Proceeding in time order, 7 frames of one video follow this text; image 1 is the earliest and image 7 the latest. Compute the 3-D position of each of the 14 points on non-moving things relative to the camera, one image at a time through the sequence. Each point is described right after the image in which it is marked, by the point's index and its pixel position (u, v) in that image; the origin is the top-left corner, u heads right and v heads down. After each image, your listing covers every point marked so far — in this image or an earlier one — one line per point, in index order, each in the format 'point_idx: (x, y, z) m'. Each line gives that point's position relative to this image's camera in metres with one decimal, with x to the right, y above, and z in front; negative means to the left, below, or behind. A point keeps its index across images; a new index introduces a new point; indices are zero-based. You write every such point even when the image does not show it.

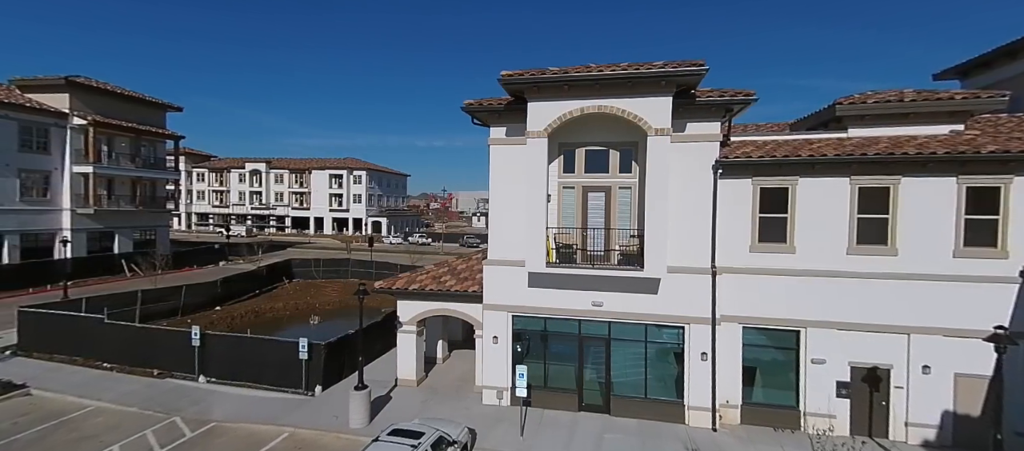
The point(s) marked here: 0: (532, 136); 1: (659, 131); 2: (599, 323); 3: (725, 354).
0: (+0.4, +2.1, +10.7) m
1: (+3.3, +2.1, +10.1) m
2: (+2.2, -2.5, +11.7) m
3: (+5.3, -3.2, +11.1) m
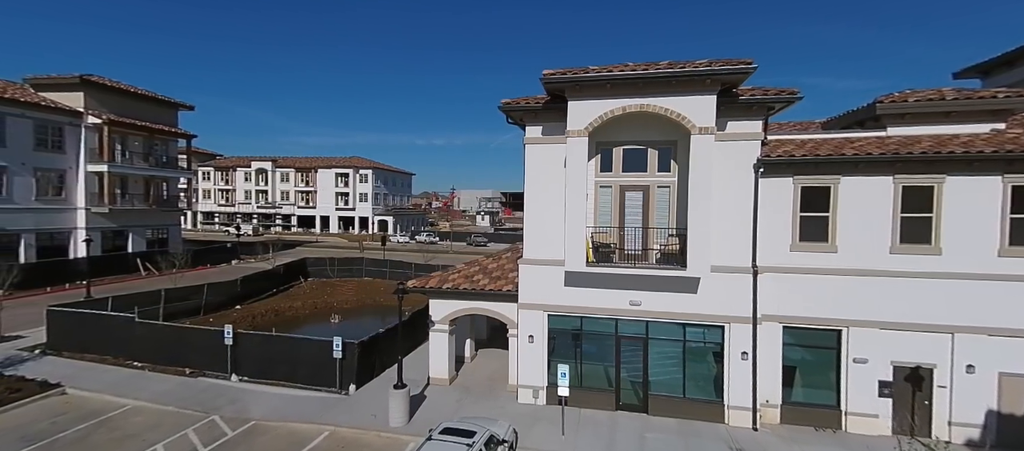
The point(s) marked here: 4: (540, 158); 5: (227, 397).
0: (+1.4, +2.2, +10.7) m
1: (+4.2, +2.1, +10.0) m
2: (+3.2, -2.5, +11.7) m
3: (+6.3, -3.1, +11.1) m
4: (+0.7, +1.8, +12.1) m
5: (-8.0, -4.8, +12.7) m
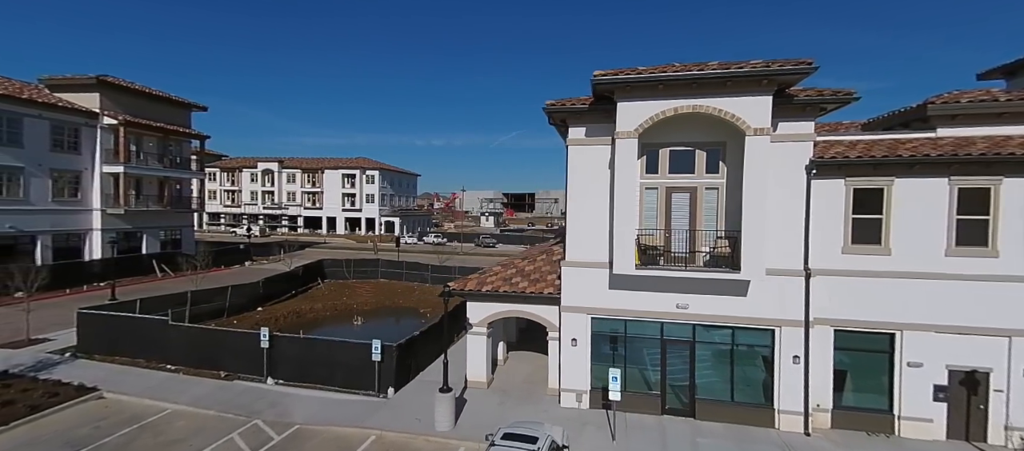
0: (+2.6, +2.1, +10.6) m
1: (+5.4, +2.1, +9.9) m
2: (+4.3, -2.6, +11.5) m
3: (+7.4, -3.2, +10.9) m
4: (+1.9, +1.8, +12.0) m
5: (-6.8, -4.8, +12.6) m
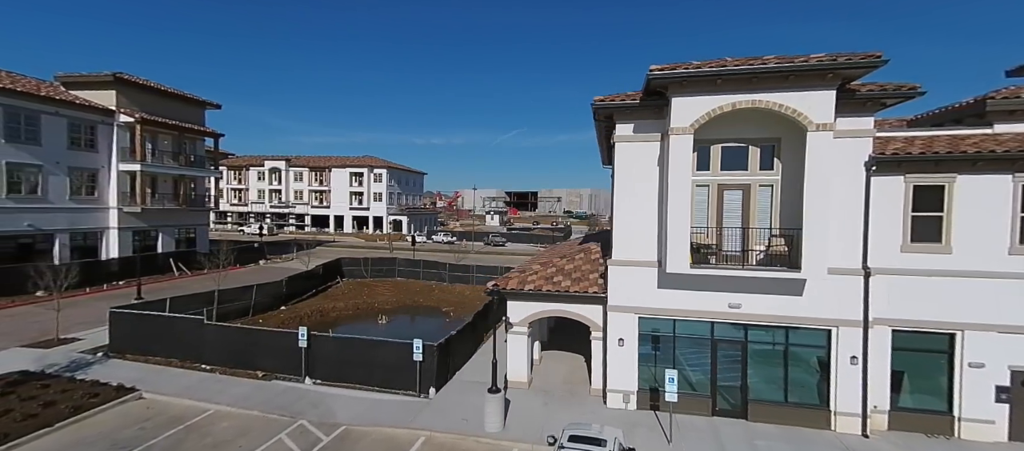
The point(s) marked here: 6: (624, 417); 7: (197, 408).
0: (+3.8, +2.2, +10.4) m
1: (+6.6, +2.1, +9.7) m
2: (+5.6, -2.5, +11.3) m
3: (+8.6, -3.1, +10.7) m
4: (+3.1, +1.8, +11.8) m
5: (-5.6, -4.8, +12.4) m
6: (+2.9, -4.9, +11.5) m
7: (-8.2, -4.7, +11.8) m
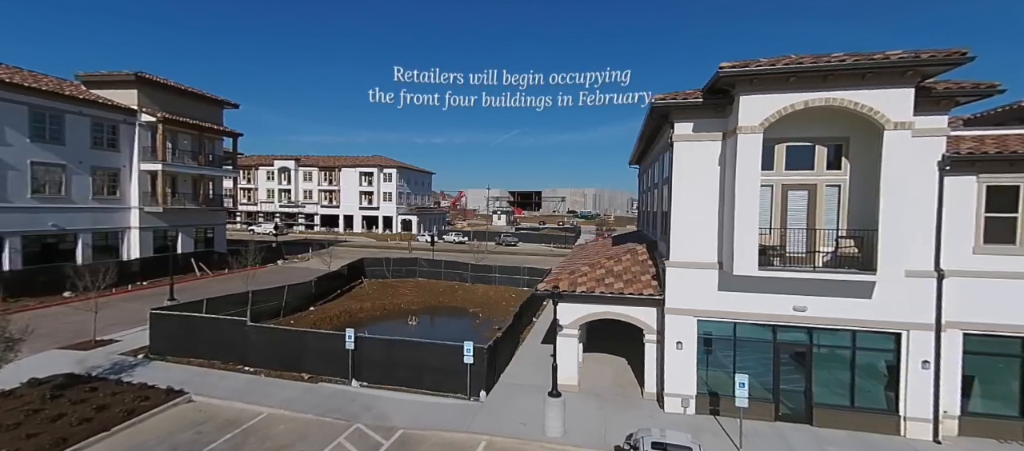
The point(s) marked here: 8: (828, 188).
0: (+5.2, +2.1, +10.1) m
1: (+8.1, +2.1, +9.5) m
2: (+7.0, -2.5, +11.1) m
3: (+10.1, -3.2, +10.5) m
4: (+4.6, +1.8, +11.5) m
5: (-4.1, -4.8, +12.2) m
6: (+4.3, -4.9, +11.3) m
7: (-6.7, -4.8, +11.6) m
8: (+7.5, +0.9, +10.8) m
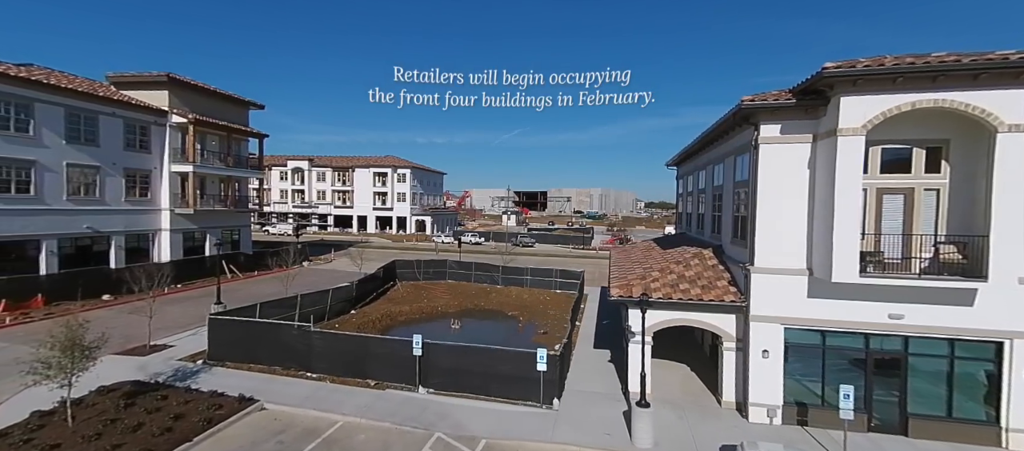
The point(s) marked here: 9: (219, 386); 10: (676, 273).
0: (+7.3, +2.0, +9.8) m
1: (+10.1, +2.0, +9.1) m
2: (+9.1, -2.6, +10.8) m
3: (+12.1, -3.3, +10.1) m
4: (+6.6, +1.7, +11.2) m
5: (-2.1, -4.9, +11.9) m
6: (+6.4, -5.0, +11.0) m
7: (-4.7, -4.9, +11.3) m
8: (+9.6, +0.8, +10.5) m
9: (-8.3, -4.5, +12.8) m
10: (+4.9, -1.4, +13.6) m
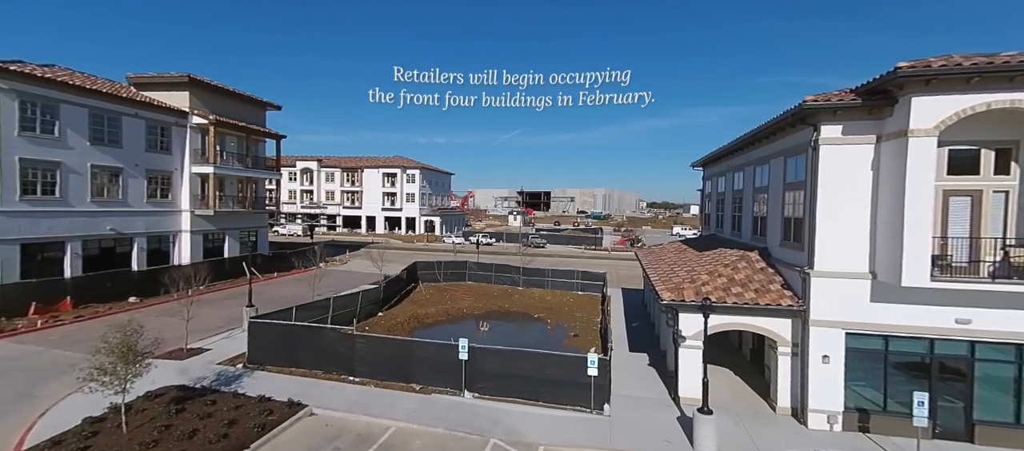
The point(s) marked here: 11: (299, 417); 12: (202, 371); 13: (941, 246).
0: (+8.6, +1.9, +9.6) m
1: (+11.5, +1.9, +8.9) m
2: (+10.4, -2.7, +10.6) m
3: (+13.5, -3.4, +9.9) m
4: (+8.0, +1.6, +11.0) m
5: (-0.7, -5.0, +11.7) m
6: (+7.7, -5.1, +10.8) m
7: (-3.3, -5.0, +11.2) m
8: (+10.9, +0.7, +10.2) m
9: (-6.9, -4.6, +12.6) m
10: (+6.3, -1.5, +13.4) m
11: (-5.3, -4.8, +11.3) m
12: (-9.4, -4.4, +13.7) m
13: (+9.9, -0.5, +10.5) m
